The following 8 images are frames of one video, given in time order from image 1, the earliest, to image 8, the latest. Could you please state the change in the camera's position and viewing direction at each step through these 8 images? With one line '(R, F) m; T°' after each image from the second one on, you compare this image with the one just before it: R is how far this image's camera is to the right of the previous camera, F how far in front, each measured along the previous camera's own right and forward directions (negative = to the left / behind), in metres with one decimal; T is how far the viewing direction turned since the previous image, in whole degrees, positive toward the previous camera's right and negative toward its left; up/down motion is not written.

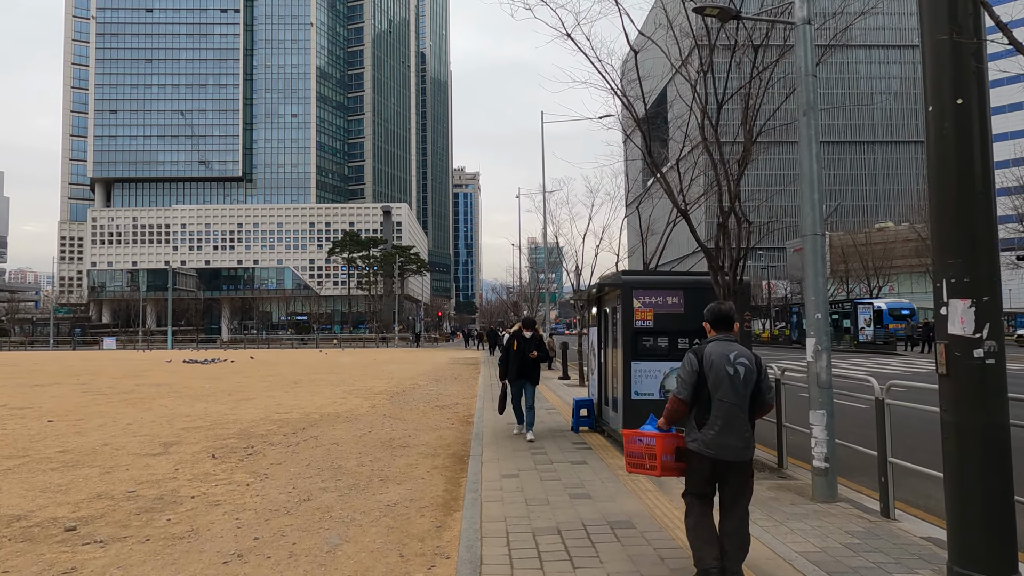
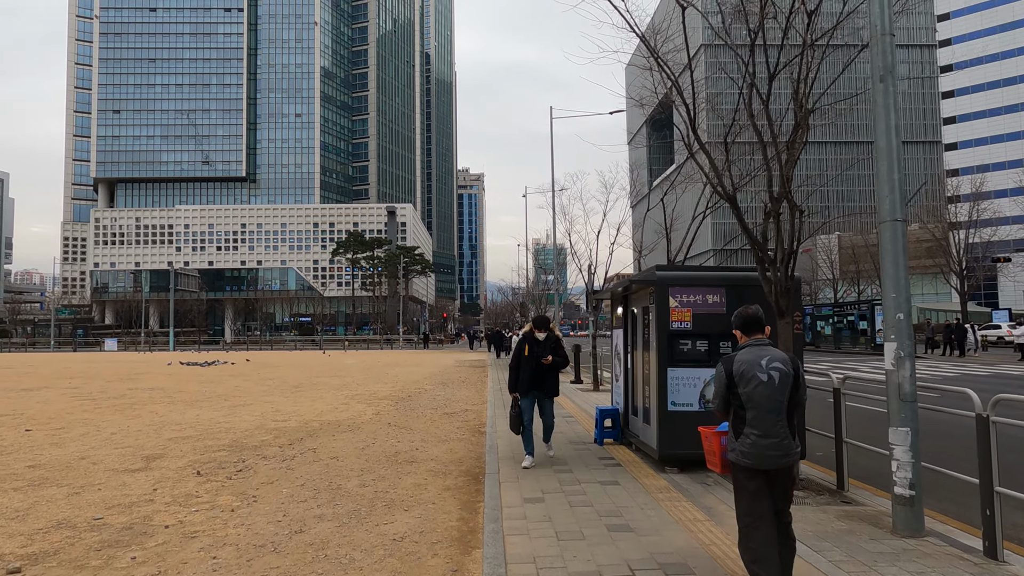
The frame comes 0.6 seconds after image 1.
(-0.2, +0.8) m; 0°
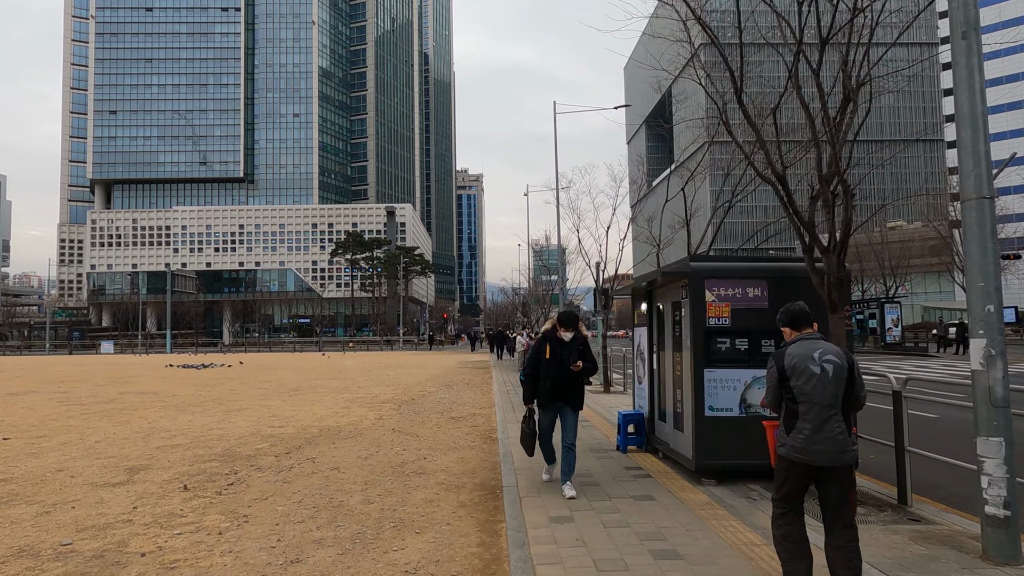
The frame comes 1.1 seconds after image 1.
(-0.2, +0.6) m; 0°
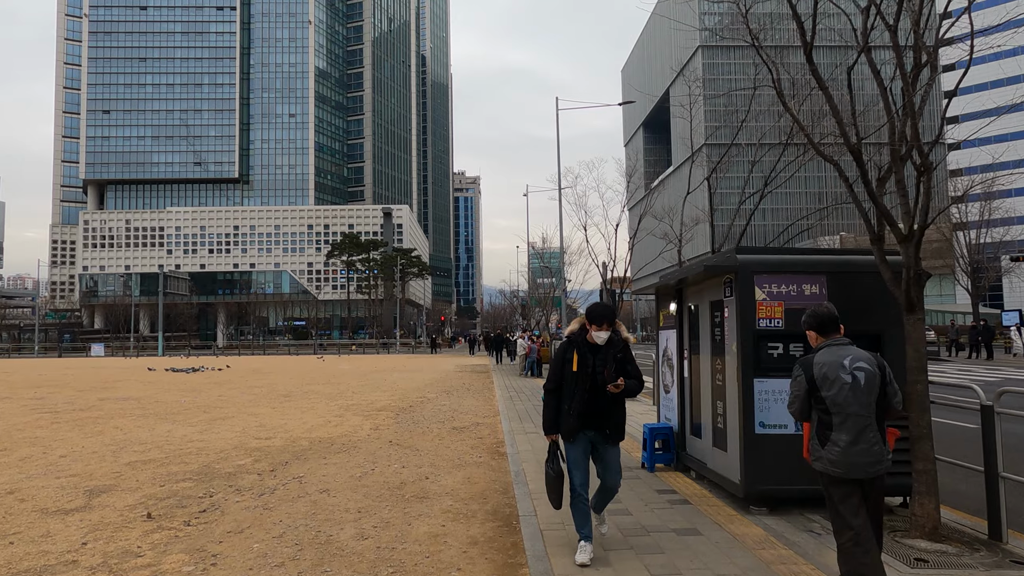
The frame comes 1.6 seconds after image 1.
(-0.2, +0.8) m; 0°
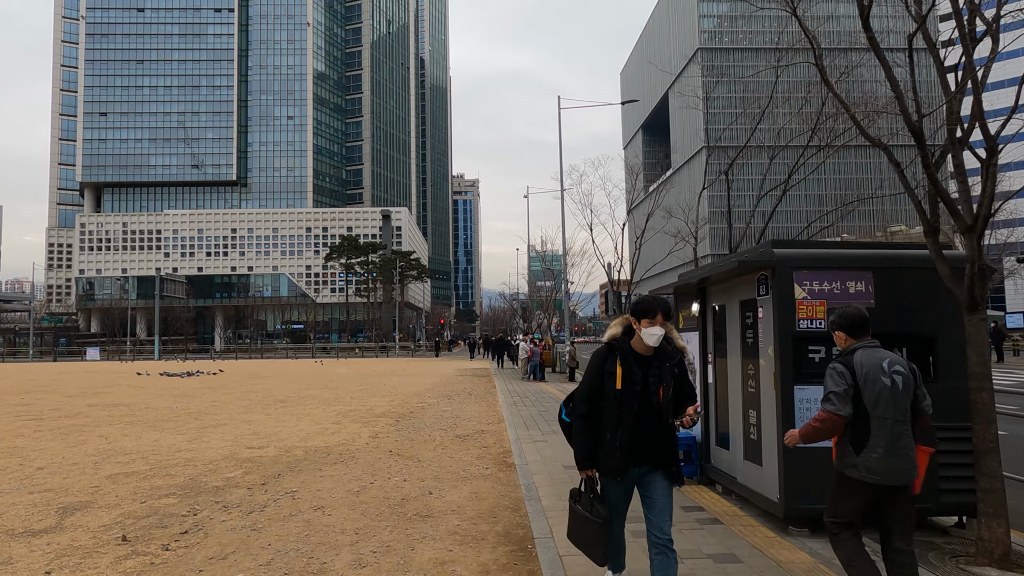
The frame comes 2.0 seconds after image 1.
(-0.1, +0.5) m; 0°
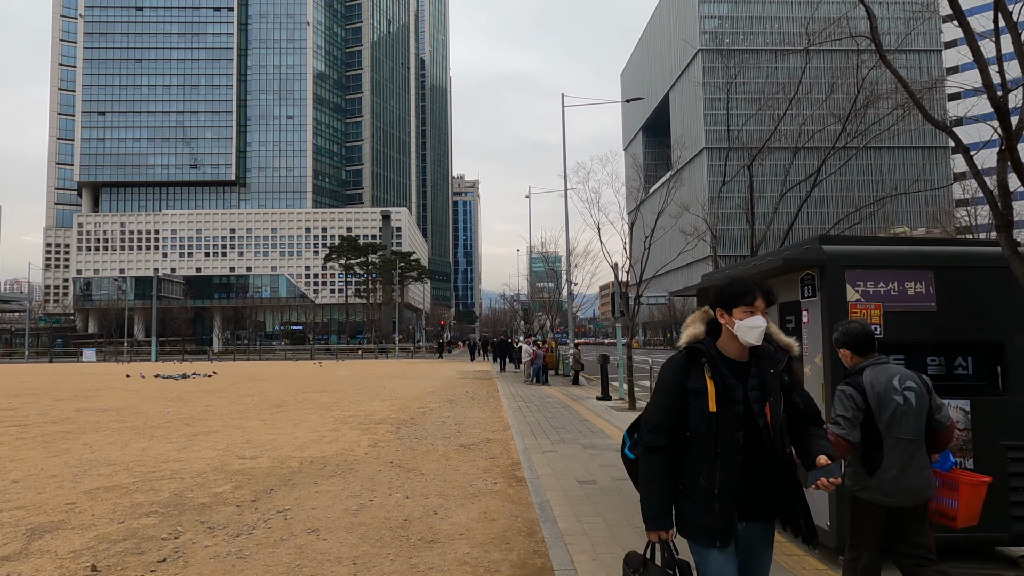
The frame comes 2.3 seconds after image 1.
(-0.1, +0.5) m; 0°
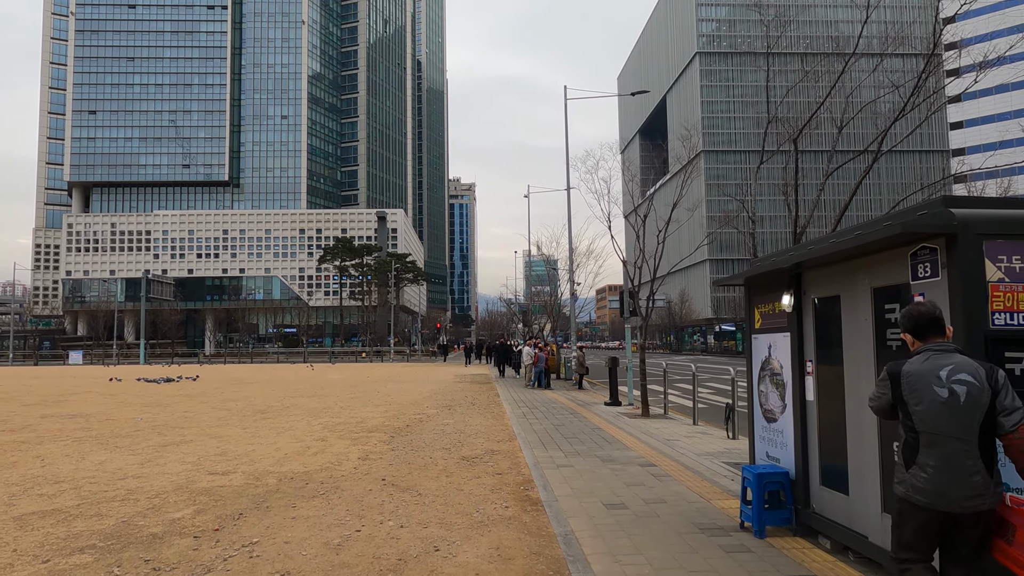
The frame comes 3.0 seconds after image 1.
(-0.2, +1.0) m; 0°
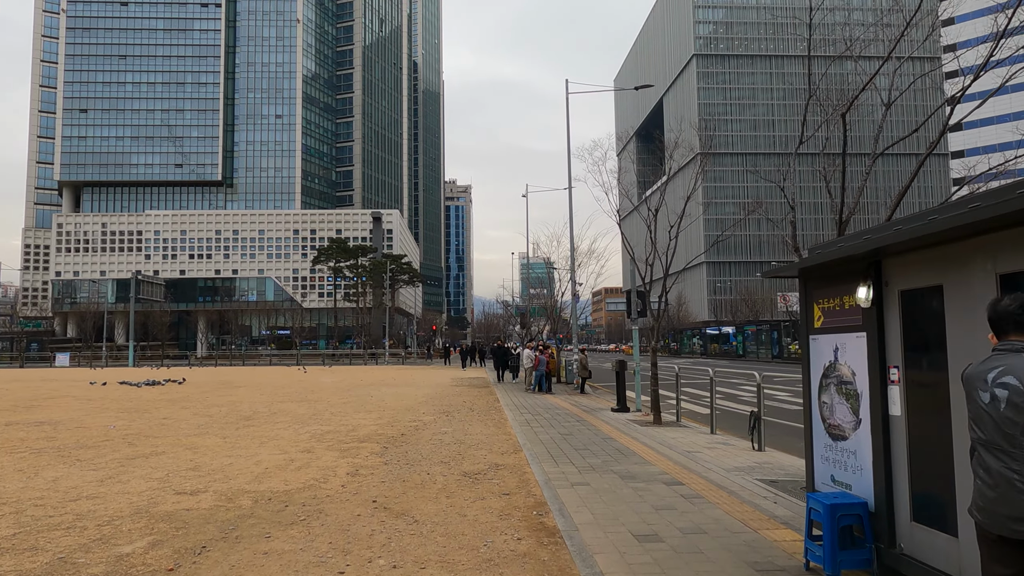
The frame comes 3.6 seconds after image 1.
(-0.1, +0.9) m; 0°
